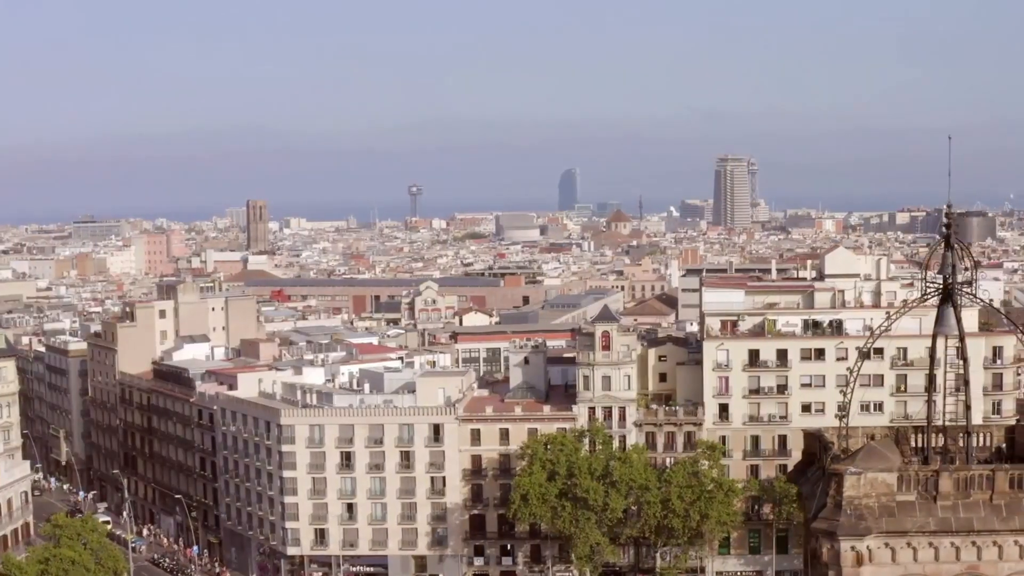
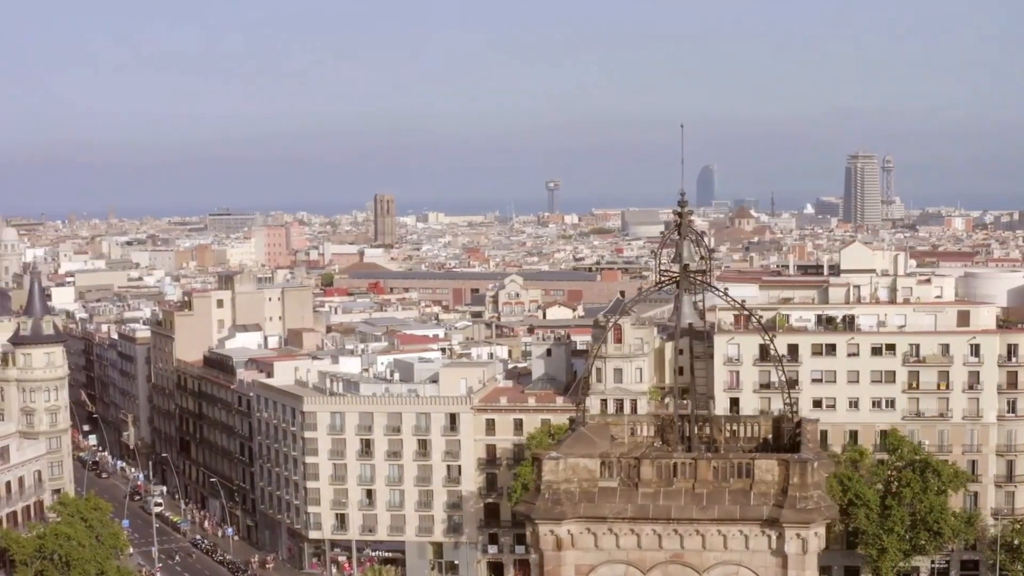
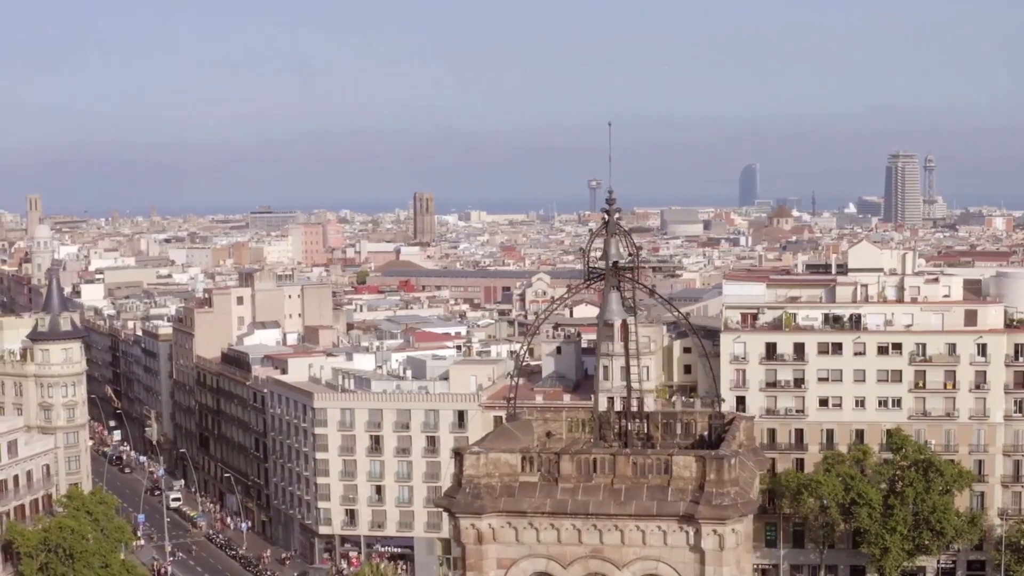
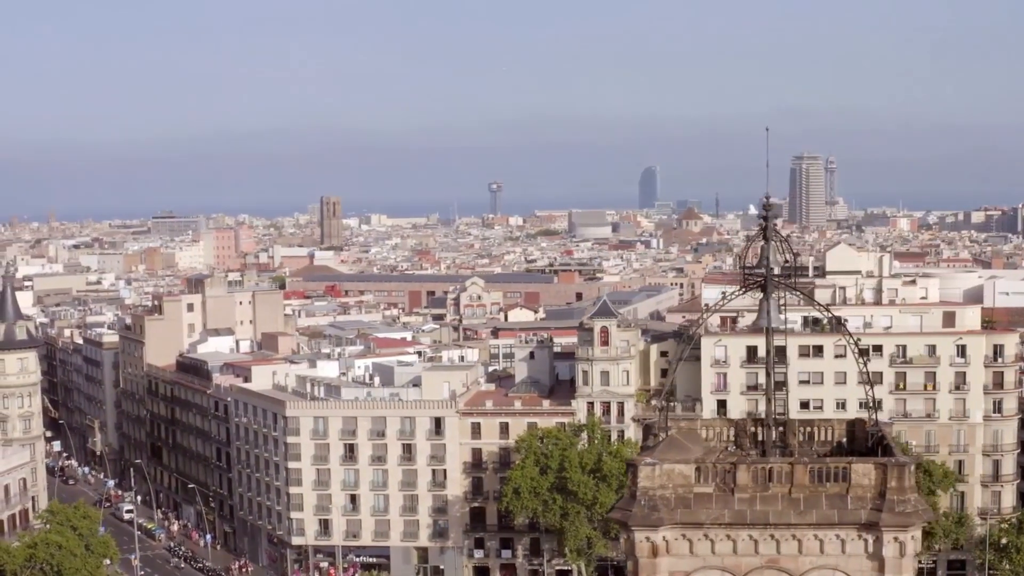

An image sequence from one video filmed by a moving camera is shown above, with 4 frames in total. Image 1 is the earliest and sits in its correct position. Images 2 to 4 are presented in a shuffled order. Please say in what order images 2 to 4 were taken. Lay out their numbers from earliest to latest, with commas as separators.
4, 2, 3
